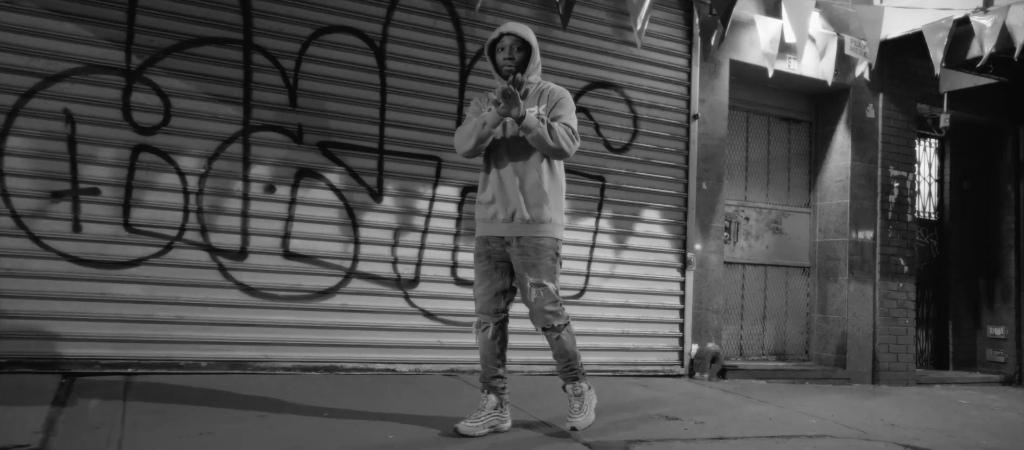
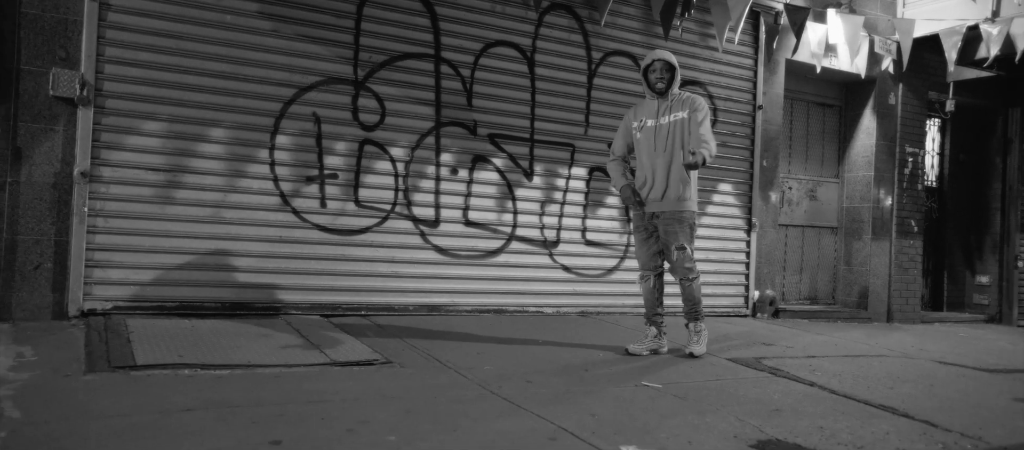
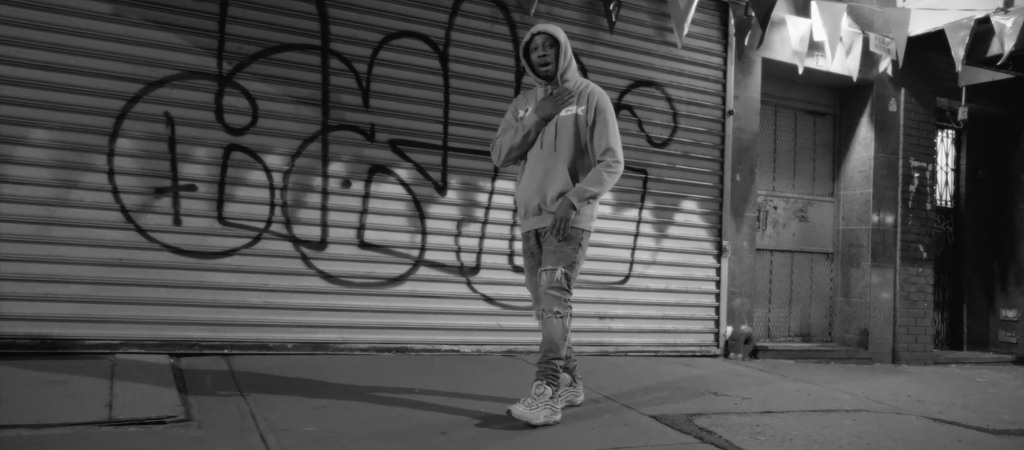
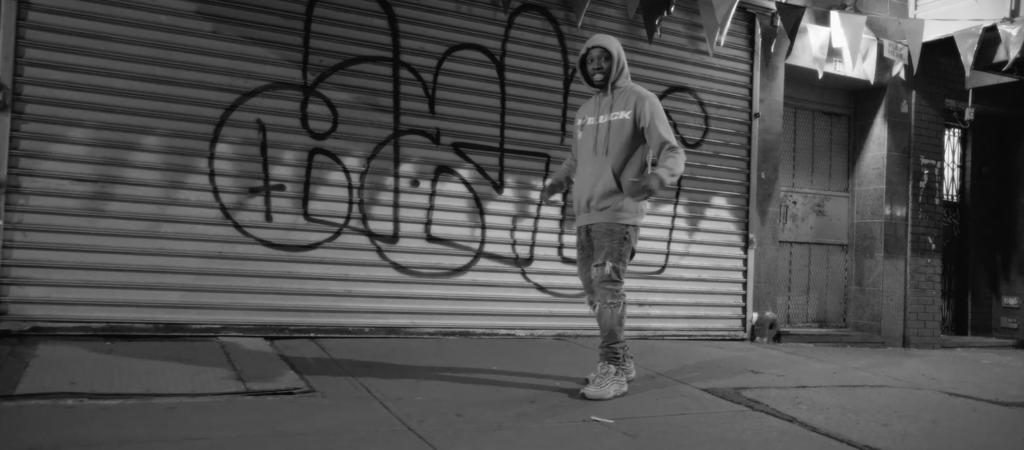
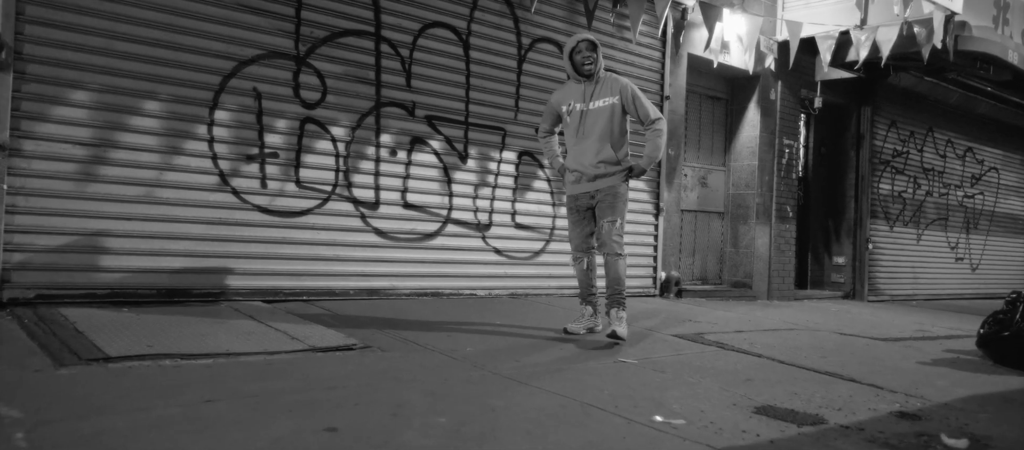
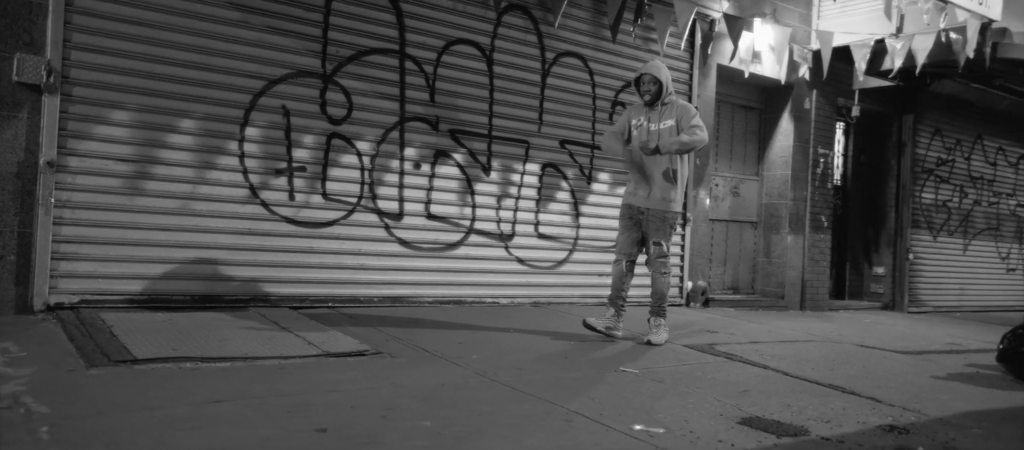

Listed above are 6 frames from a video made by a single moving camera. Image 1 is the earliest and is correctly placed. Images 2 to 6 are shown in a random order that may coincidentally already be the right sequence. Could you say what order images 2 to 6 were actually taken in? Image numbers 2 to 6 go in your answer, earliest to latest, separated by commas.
3, 4, 2, 6, 5
